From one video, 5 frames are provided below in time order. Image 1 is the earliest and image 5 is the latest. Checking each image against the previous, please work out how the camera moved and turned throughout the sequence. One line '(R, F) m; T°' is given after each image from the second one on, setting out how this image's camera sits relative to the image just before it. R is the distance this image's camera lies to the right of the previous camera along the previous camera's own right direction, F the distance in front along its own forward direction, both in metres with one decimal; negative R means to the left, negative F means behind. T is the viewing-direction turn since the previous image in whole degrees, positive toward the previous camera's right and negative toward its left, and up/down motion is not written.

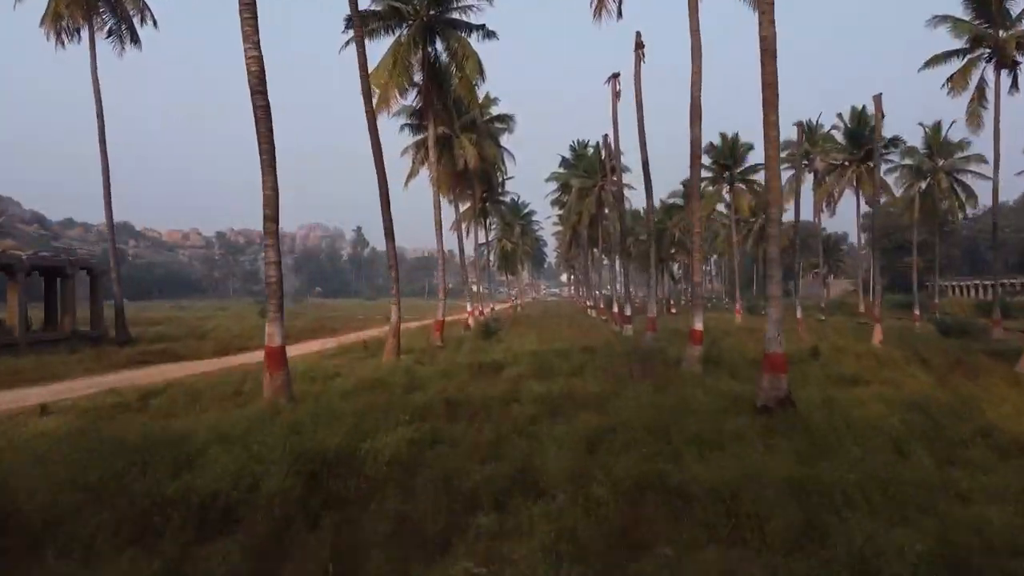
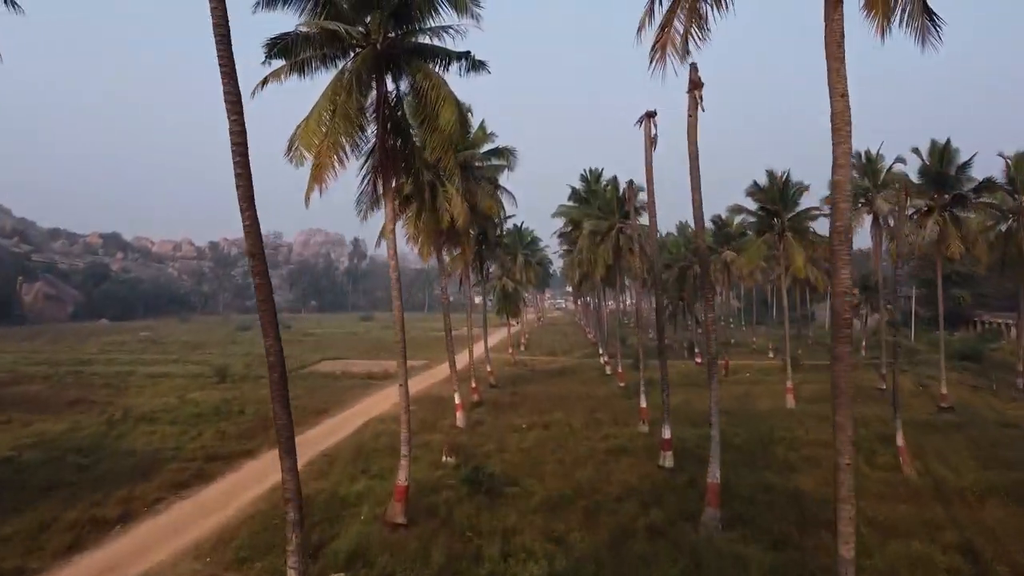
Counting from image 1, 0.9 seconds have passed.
(+0.1, +5.2) m; 0°
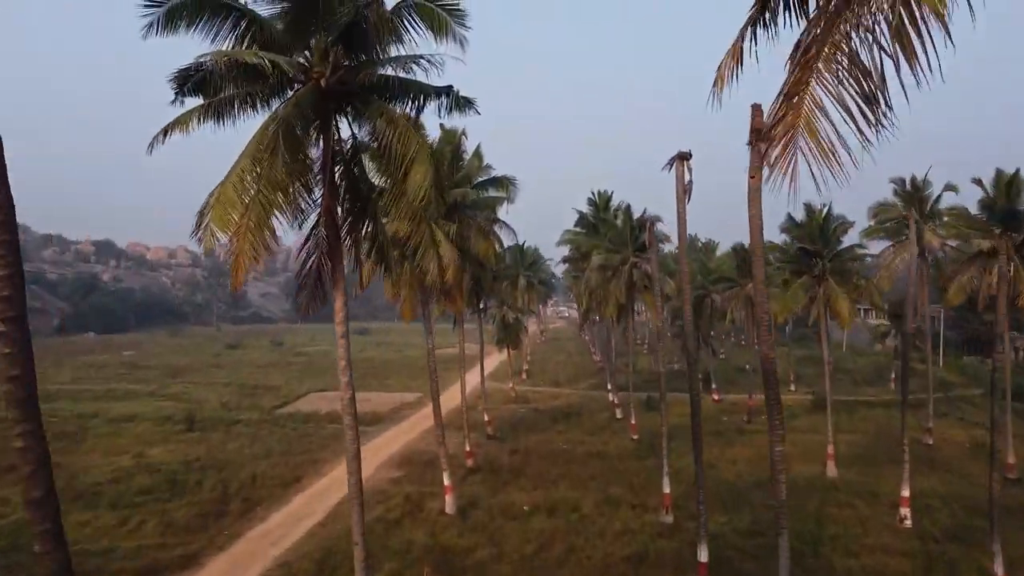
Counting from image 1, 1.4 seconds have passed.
(+0.1, +3.0) m; 0°
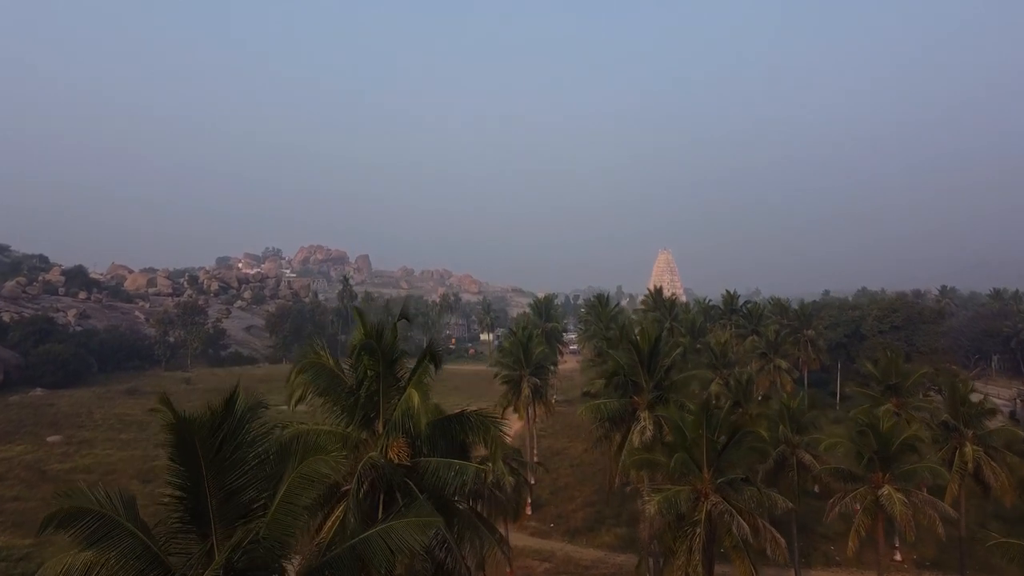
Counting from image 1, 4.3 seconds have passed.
(+0.4, +10.2) m; -1°
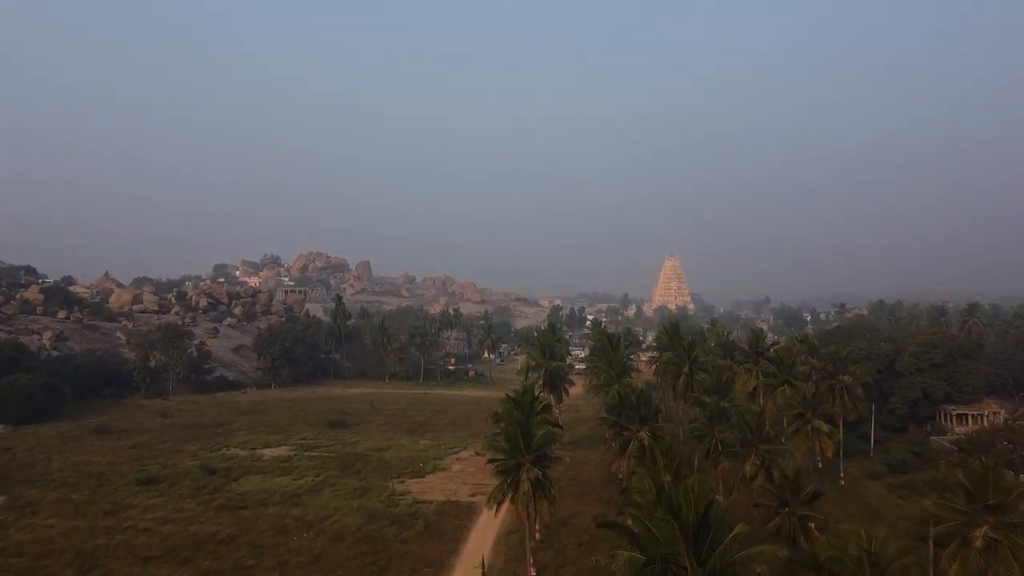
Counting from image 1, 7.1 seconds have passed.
(+0.3, +5.7) m; 0°
